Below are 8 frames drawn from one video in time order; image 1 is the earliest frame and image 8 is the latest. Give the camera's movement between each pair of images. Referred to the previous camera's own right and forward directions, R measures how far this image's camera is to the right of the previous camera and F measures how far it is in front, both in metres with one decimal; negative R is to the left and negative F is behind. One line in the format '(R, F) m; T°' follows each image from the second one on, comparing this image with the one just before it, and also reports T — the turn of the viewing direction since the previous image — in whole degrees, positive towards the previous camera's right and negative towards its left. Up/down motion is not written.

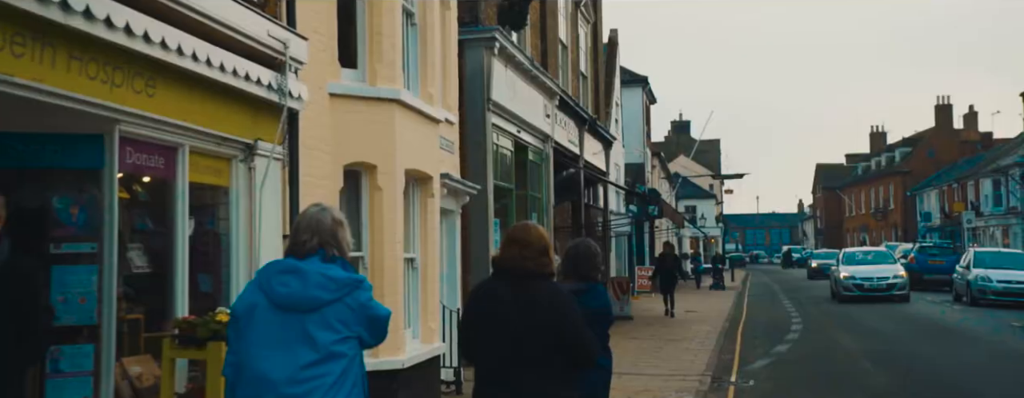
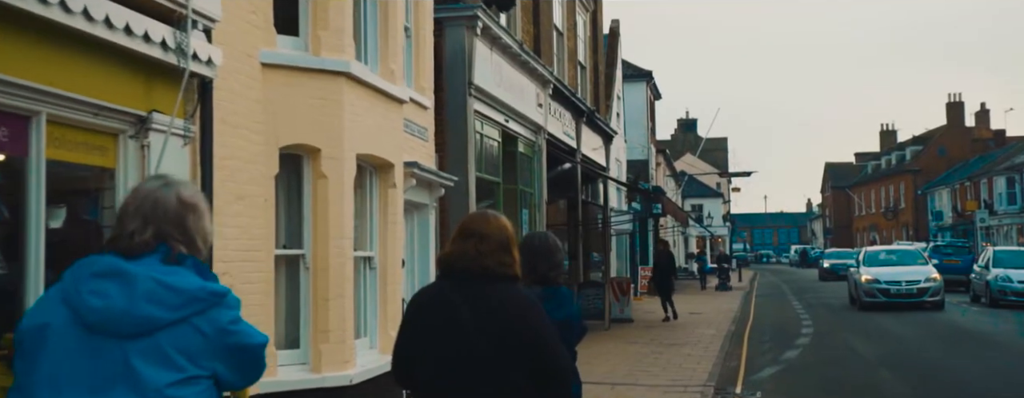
(+0.3, +1.3) m; 0°
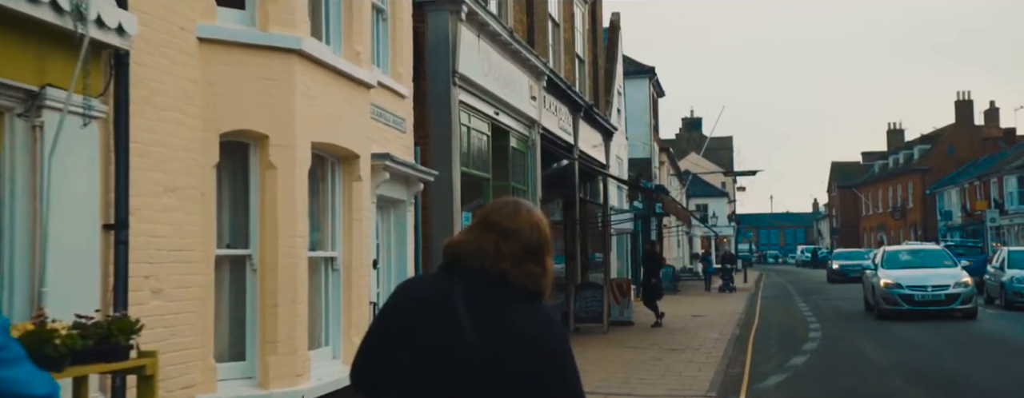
(+0.2, +0.9) m; 0°
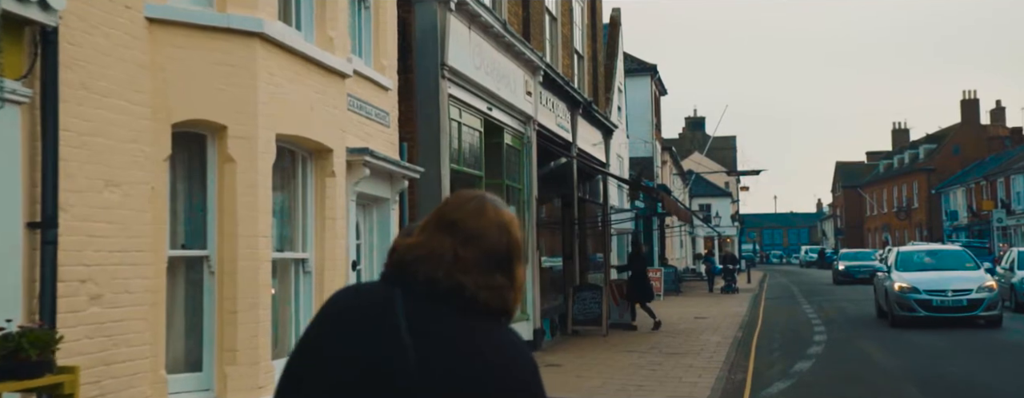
(+0.1, +0.6) m; 0°
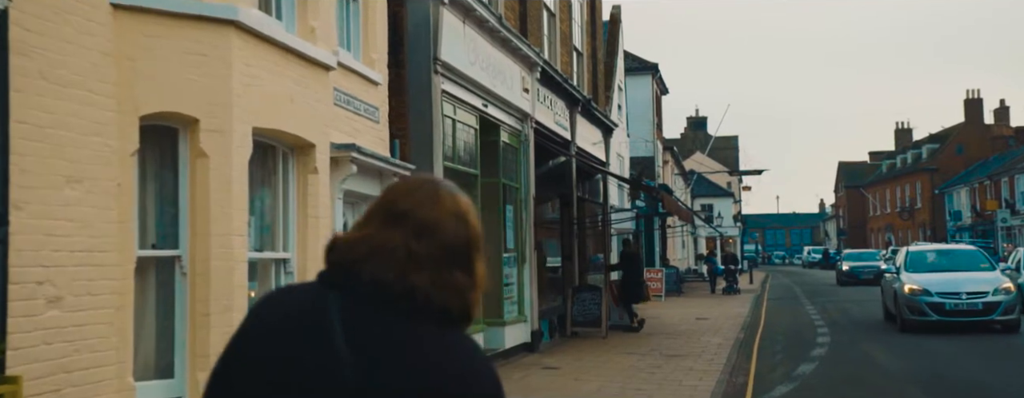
(+0.1, +0.3) m; 0°
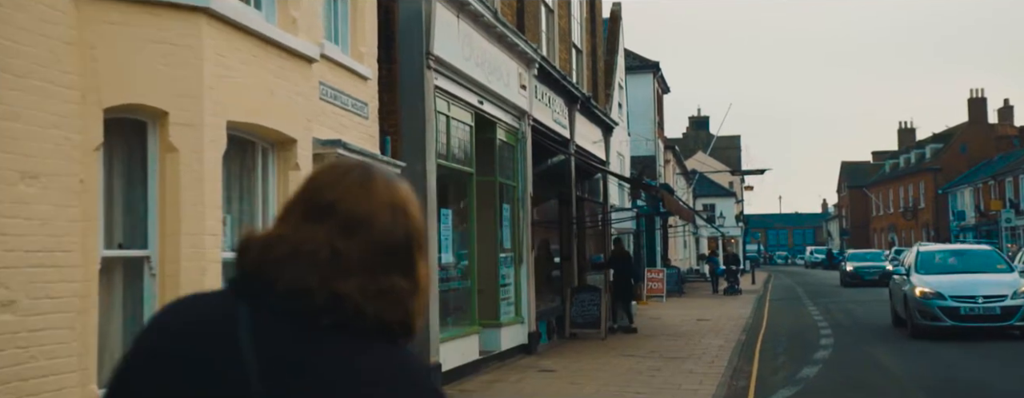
(+0.1, +0.3) m; 0°
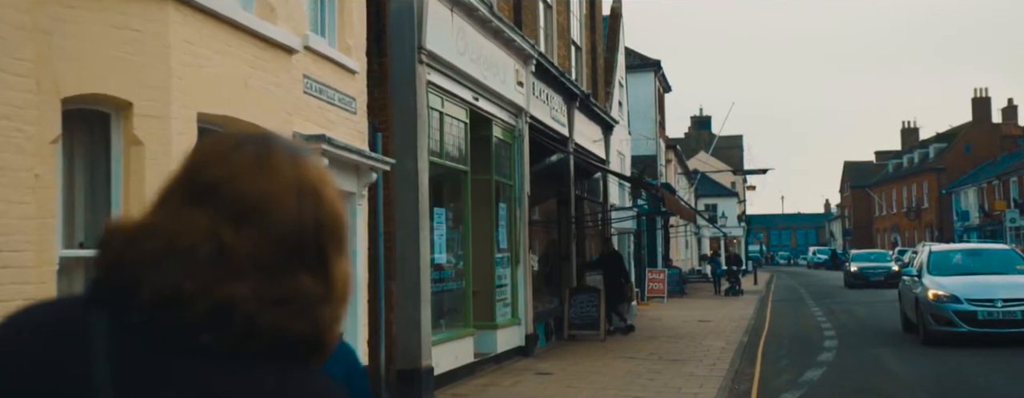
(+0.1, +0.3) m; 0°
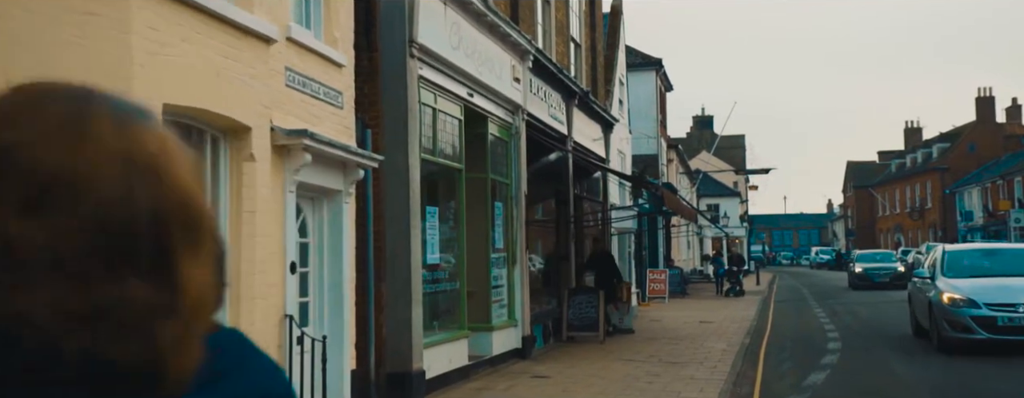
(+0.1, +0.4) m; 0°
